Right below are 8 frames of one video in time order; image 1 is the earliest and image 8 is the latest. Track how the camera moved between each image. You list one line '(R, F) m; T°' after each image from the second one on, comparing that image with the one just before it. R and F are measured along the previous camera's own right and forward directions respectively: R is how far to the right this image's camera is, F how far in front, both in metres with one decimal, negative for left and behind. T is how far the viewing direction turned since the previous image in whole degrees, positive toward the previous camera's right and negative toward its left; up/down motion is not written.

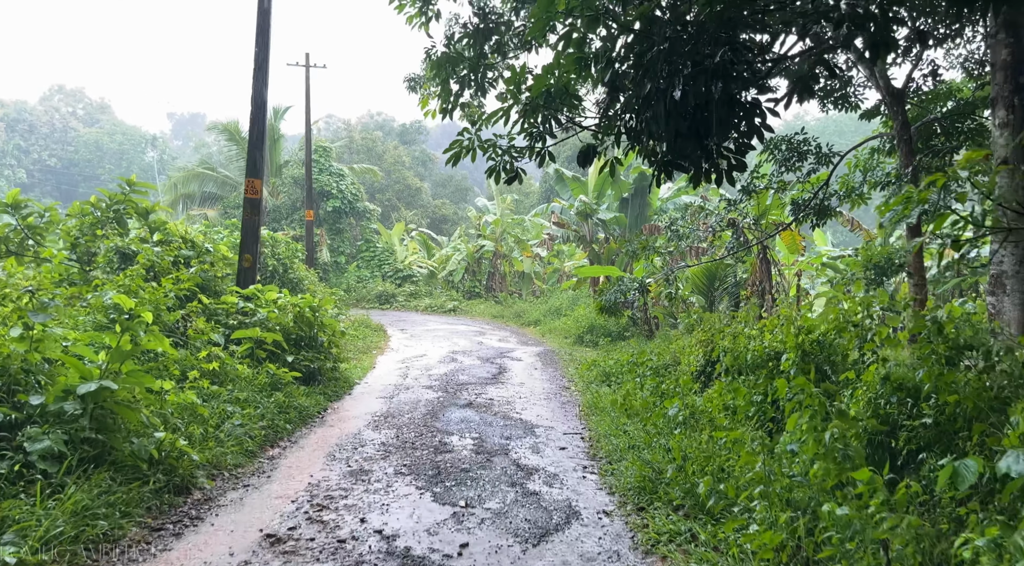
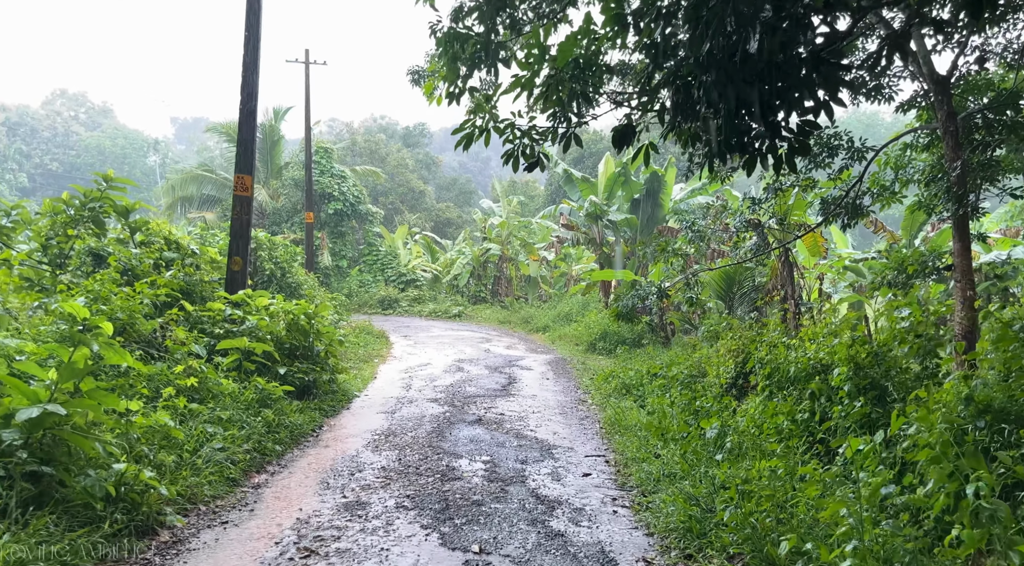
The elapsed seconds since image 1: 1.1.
(-0.1, +0.8) m; 0°
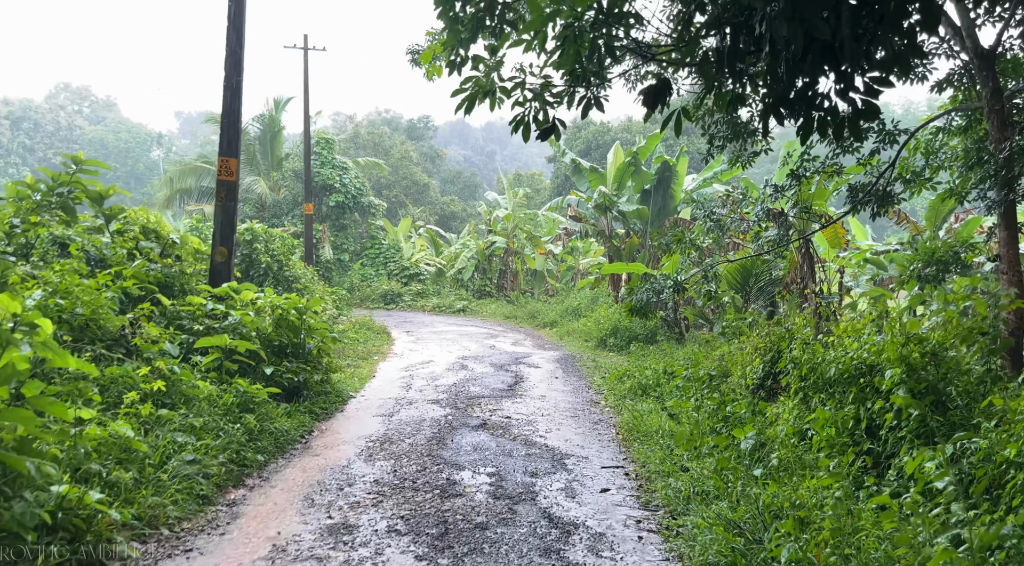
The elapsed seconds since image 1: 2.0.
(0.0, +0.7) m; 0°
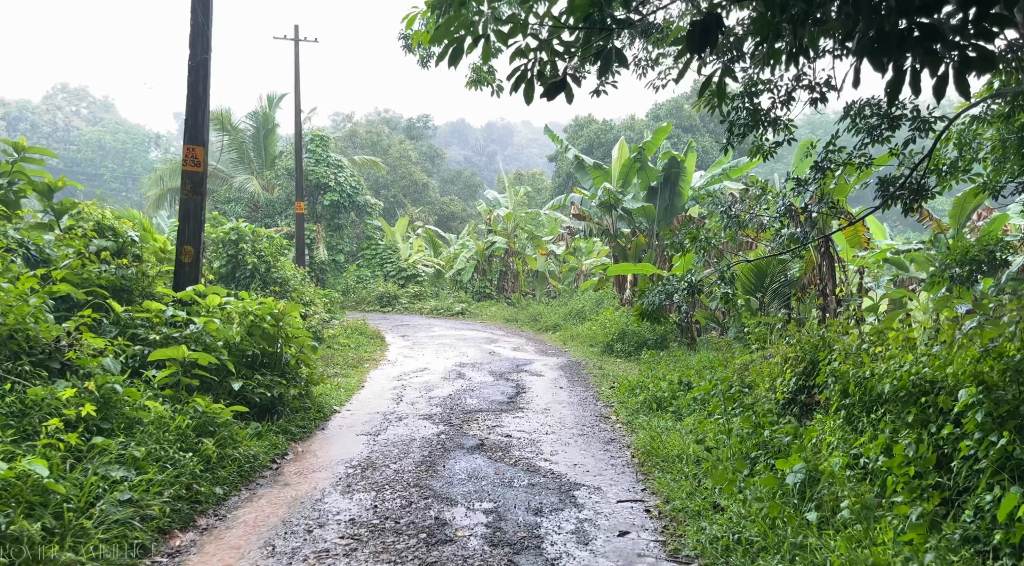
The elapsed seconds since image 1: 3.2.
(0.0, +0.9) m; 0°
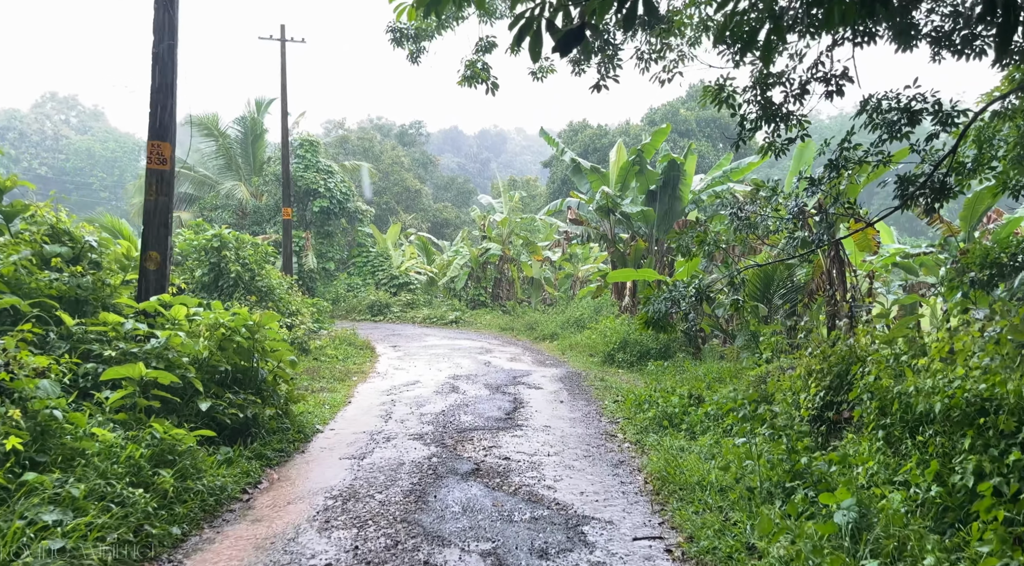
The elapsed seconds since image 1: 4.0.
(0.0, +0.7) m; 0°
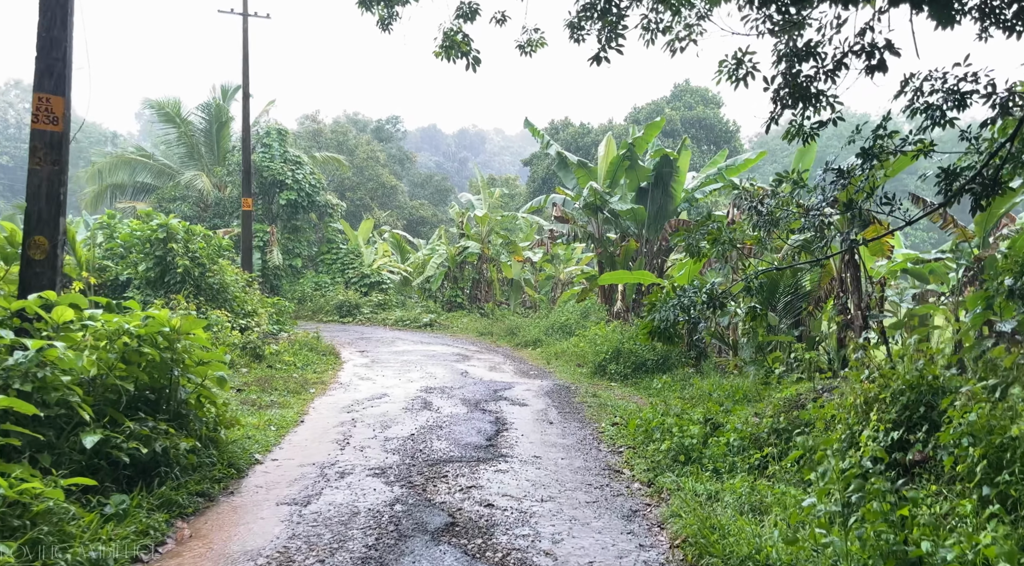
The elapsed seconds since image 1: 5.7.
(-0.1, +1.4) m; +1°
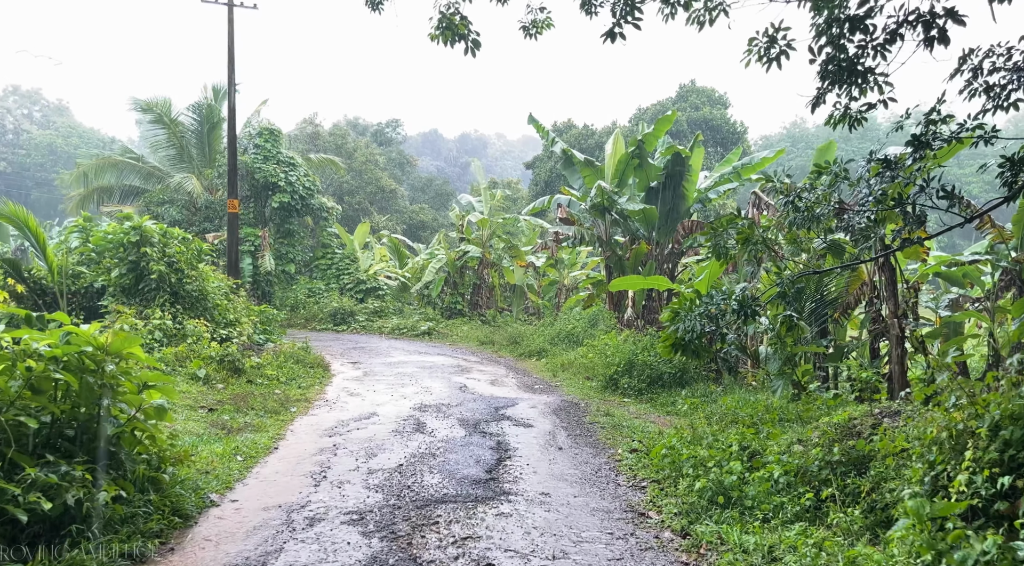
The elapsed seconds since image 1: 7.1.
(0.0, +1.0) m; 0°
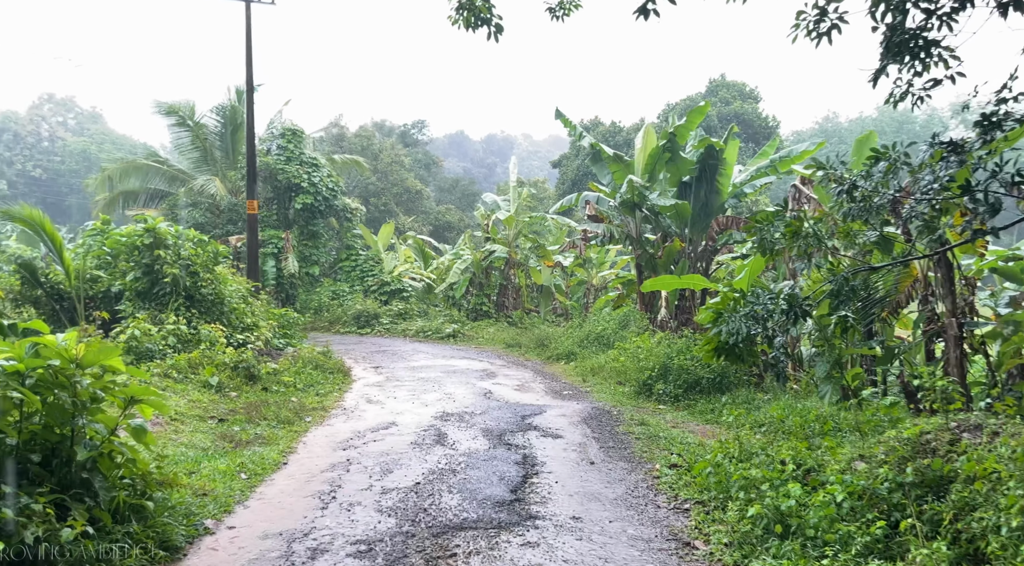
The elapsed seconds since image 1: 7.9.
(0.0, +0.6) m; -2°
